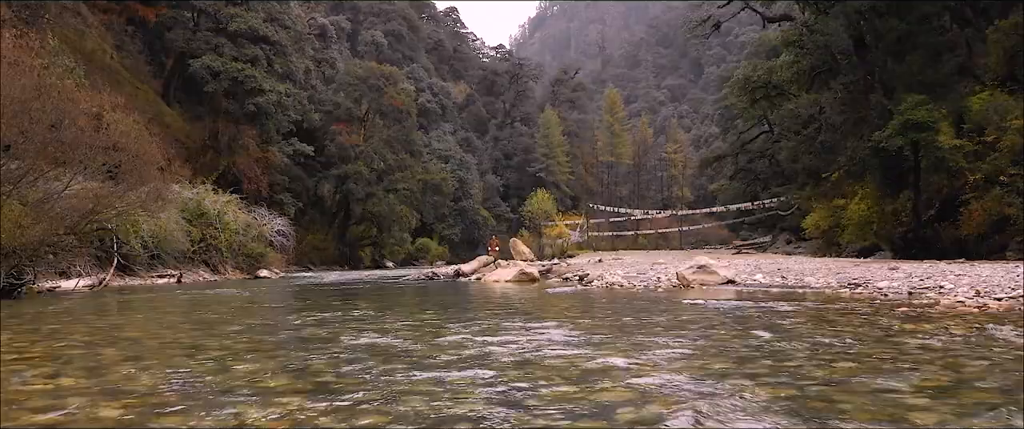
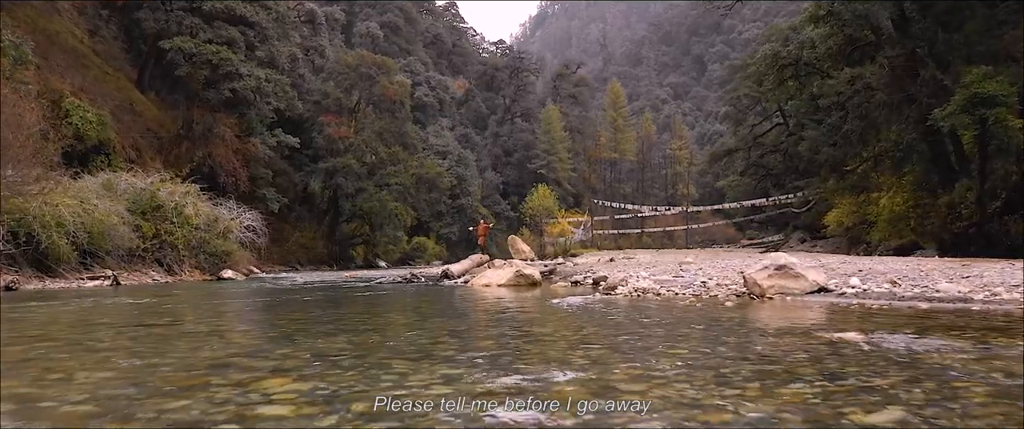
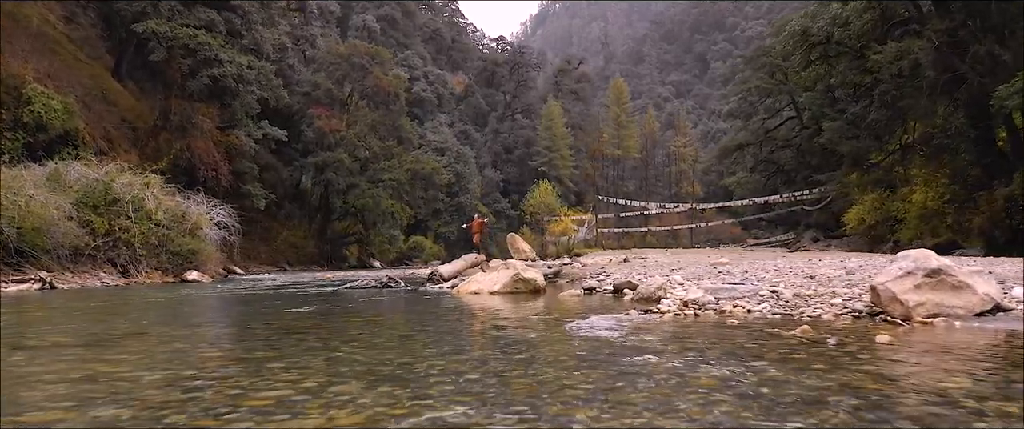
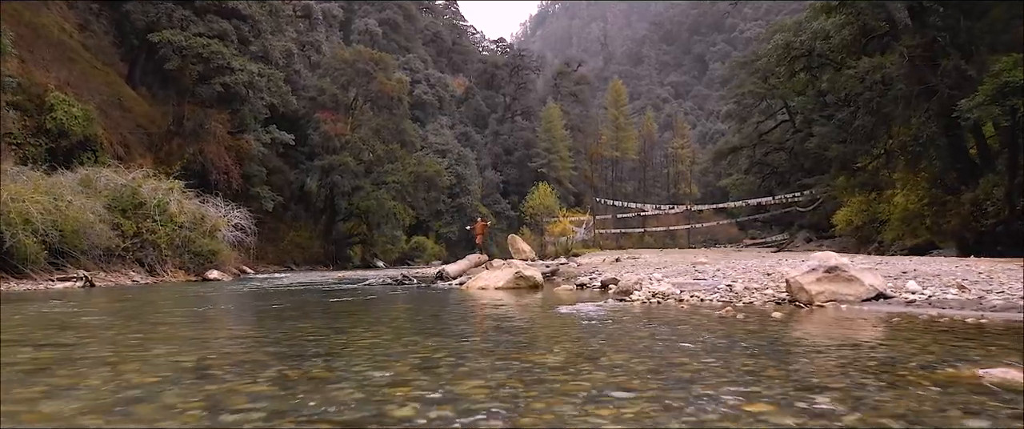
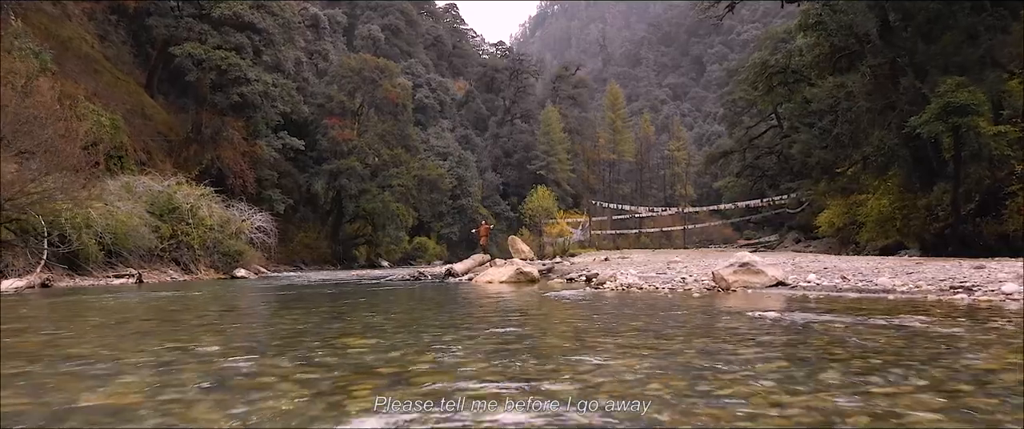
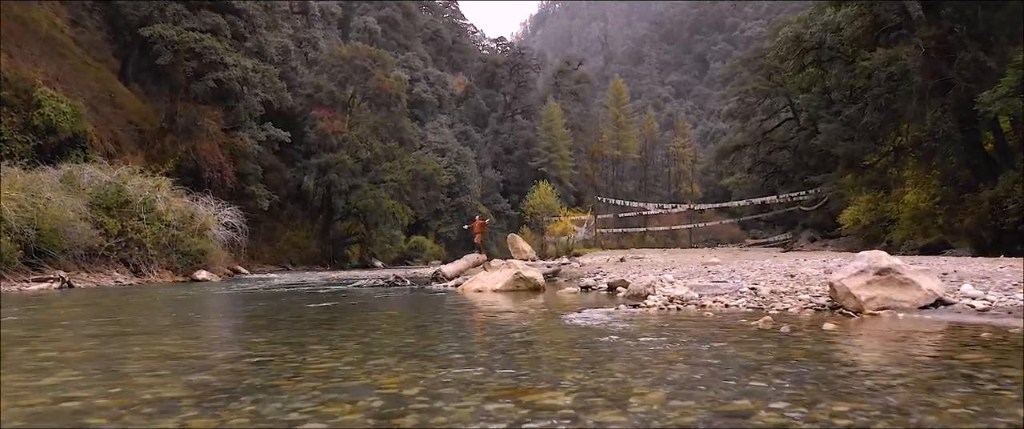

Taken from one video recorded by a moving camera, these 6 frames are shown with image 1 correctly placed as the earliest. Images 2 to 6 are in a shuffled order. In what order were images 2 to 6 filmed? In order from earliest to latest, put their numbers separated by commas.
5, 2, 4, 6, 3
